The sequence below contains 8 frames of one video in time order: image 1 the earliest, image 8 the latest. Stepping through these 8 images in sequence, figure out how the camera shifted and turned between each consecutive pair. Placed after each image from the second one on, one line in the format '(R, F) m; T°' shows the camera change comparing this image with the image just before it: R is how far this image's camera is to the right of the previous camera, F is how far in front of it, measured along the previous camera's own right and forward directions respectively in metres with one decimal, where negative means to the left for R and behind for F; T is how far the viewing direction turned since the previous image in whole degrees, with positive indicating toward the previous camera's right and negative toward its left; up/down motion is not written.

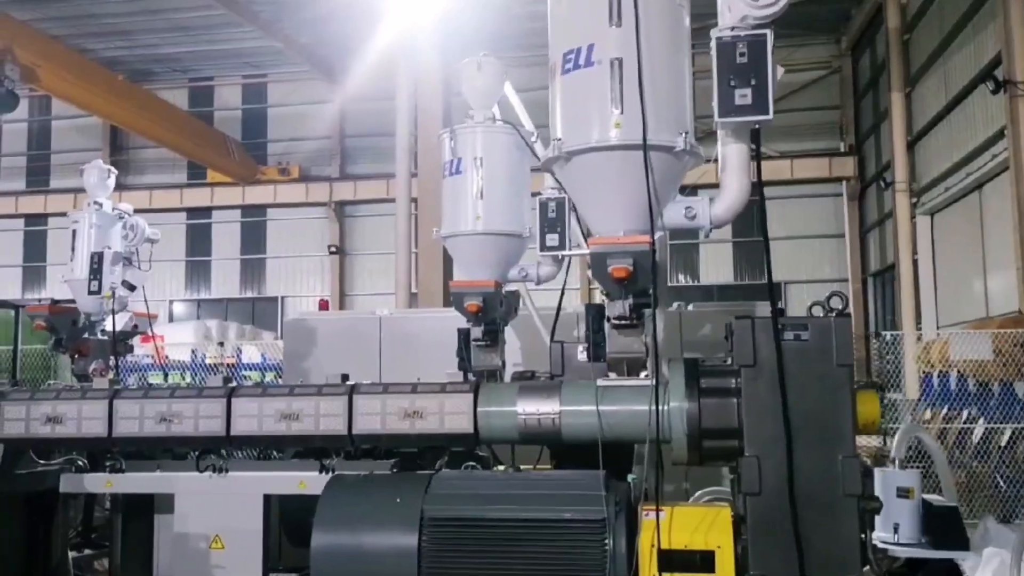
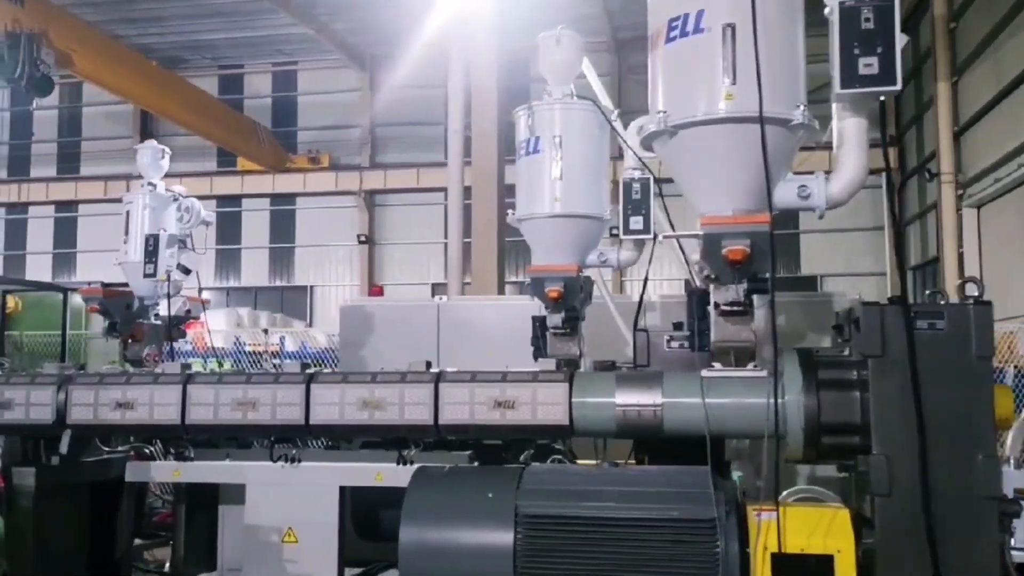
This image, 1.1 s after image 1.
(-0.3, +0.2) m; -1°
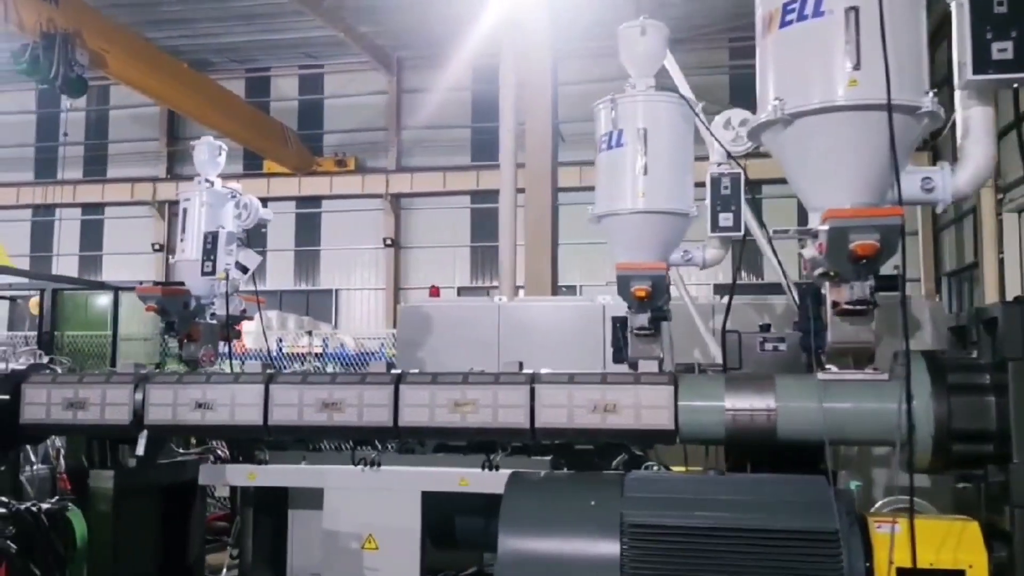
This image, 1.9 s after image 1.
(-0.3, +0.1) m; -1°
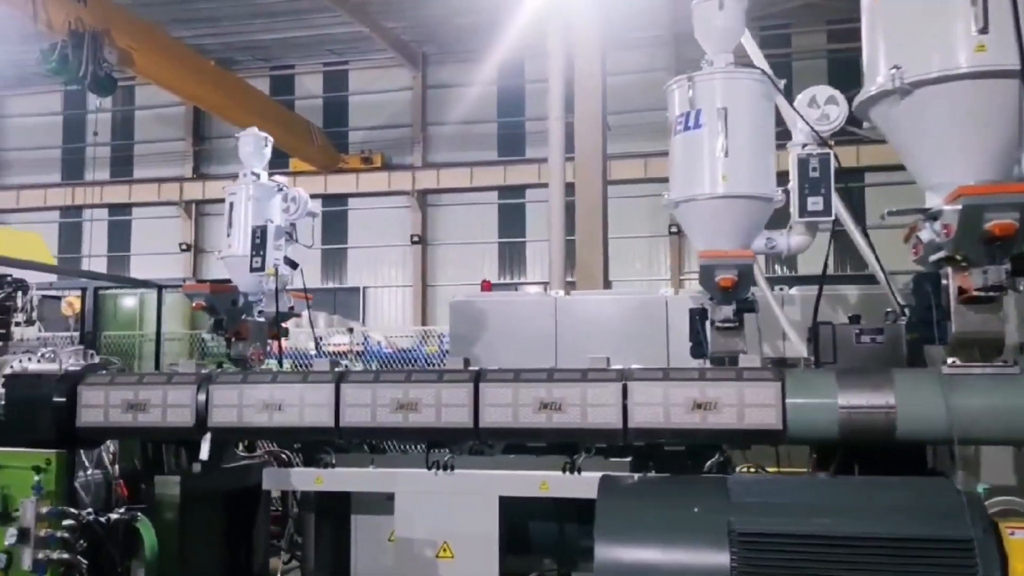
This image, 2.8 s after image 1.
(-0.2, +0.2) m; -1°
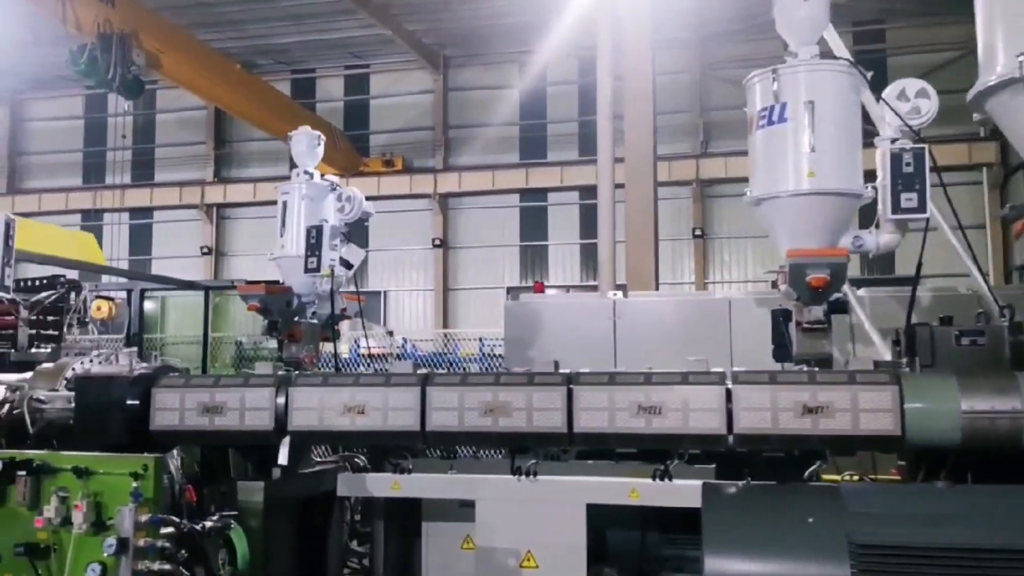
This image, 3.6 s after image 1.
(-0.3, +0.1) m; -1°
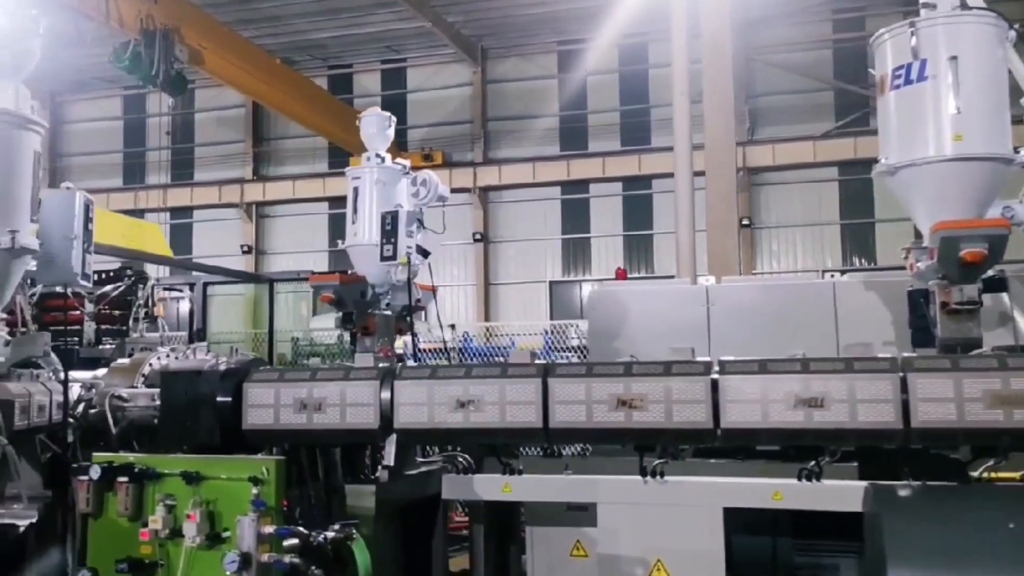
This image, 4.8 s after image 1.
(-0.3, +0.3) m; -2°
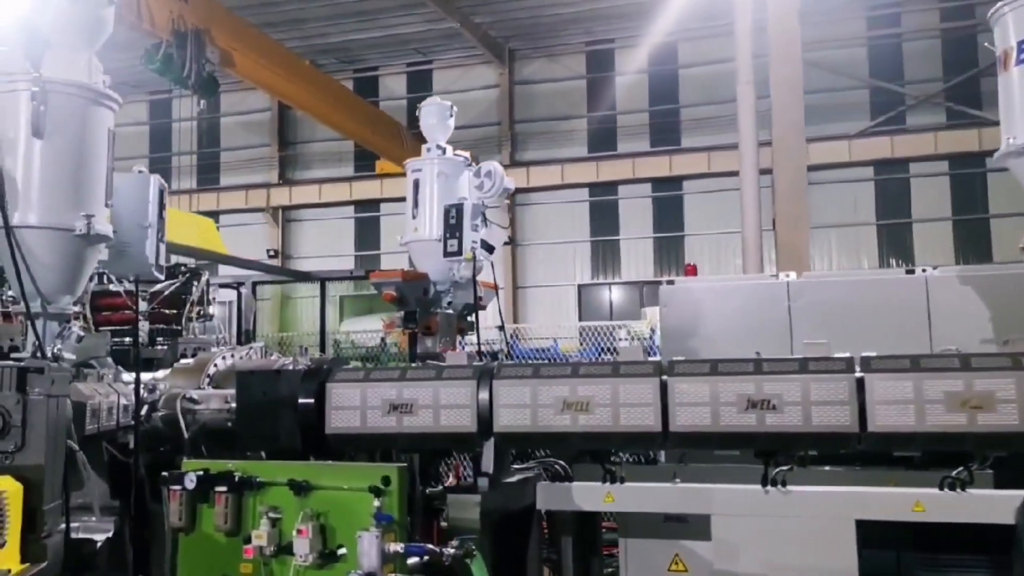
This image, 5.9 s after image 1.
(-0.2, +0.2) m; -1°
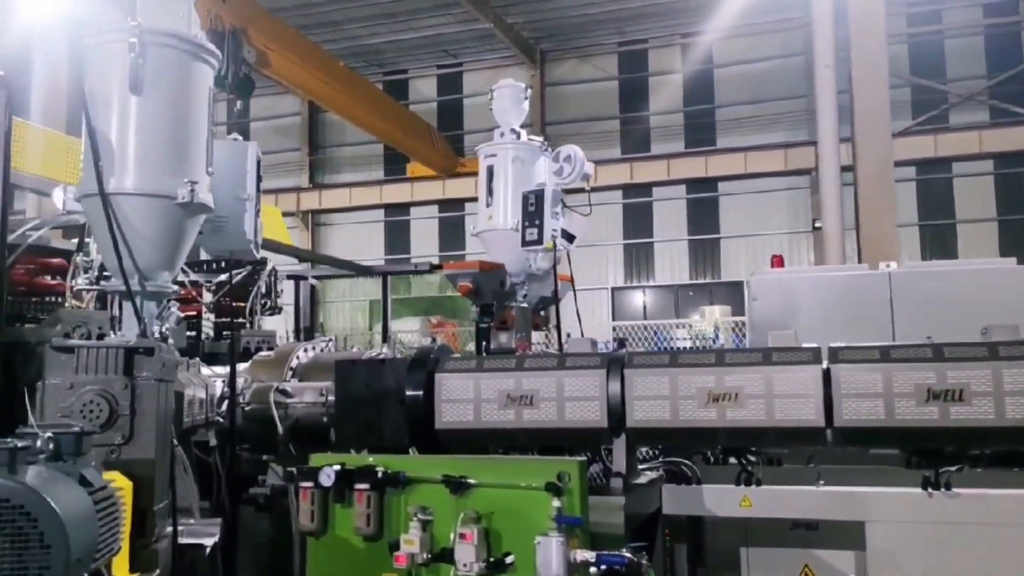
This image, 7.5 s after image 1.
(-0.3, +0.2) m; -1°
